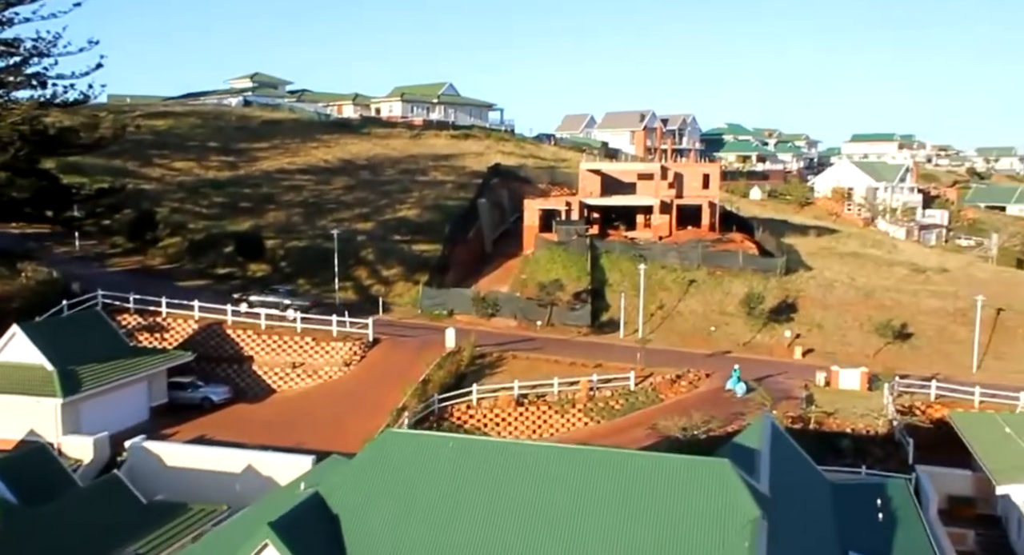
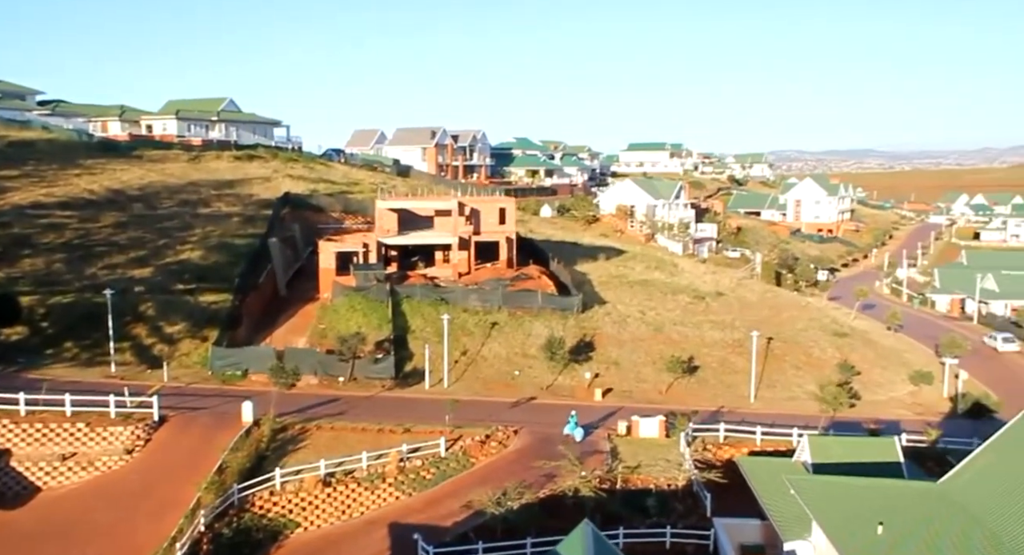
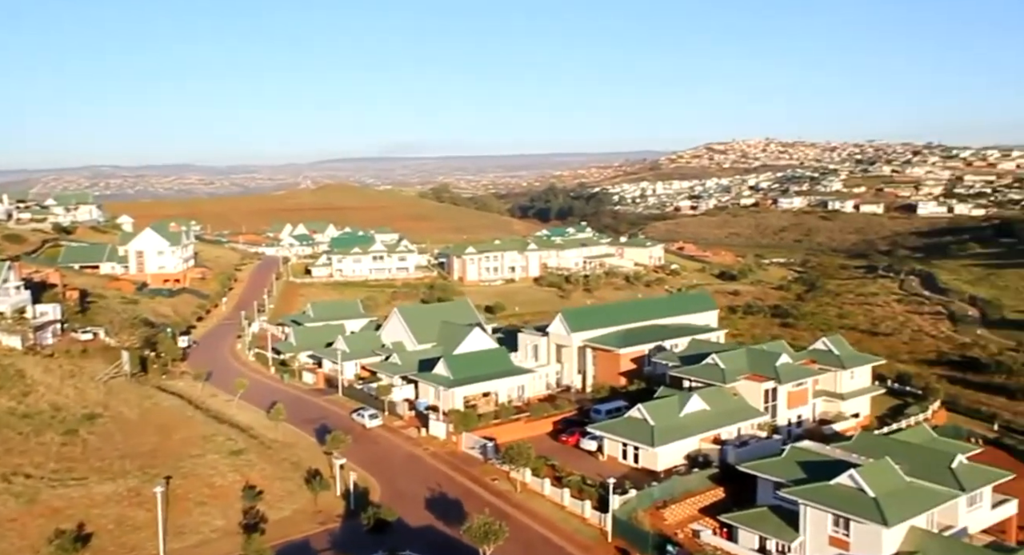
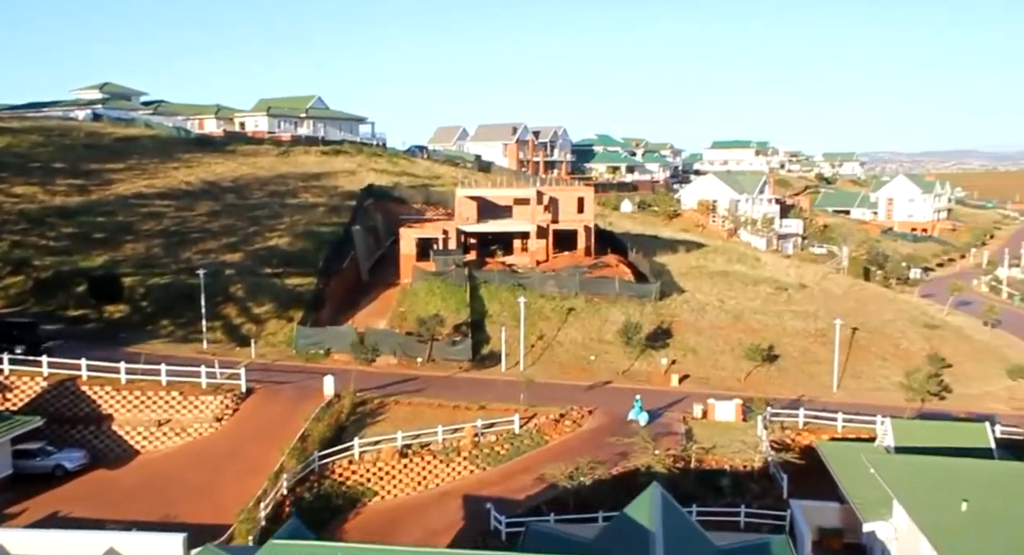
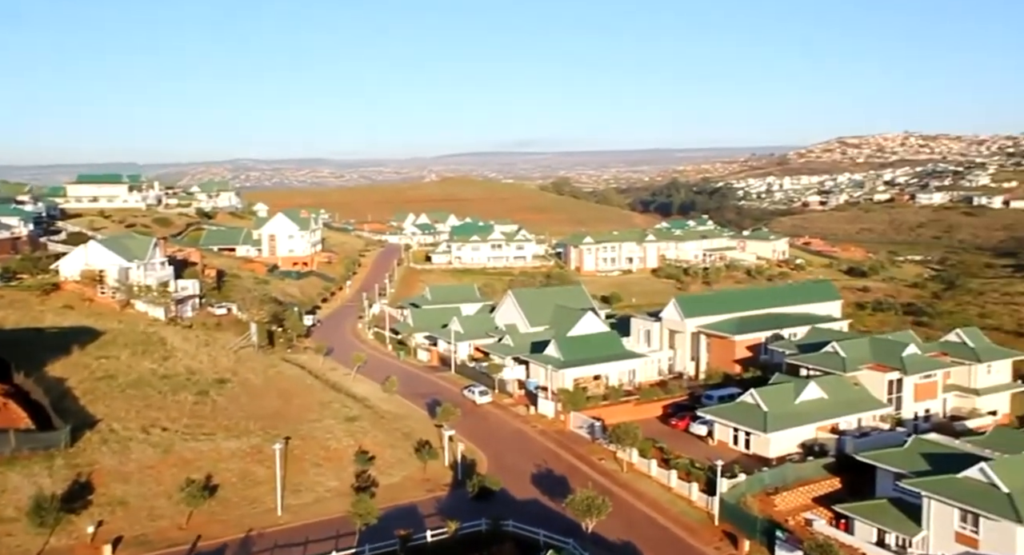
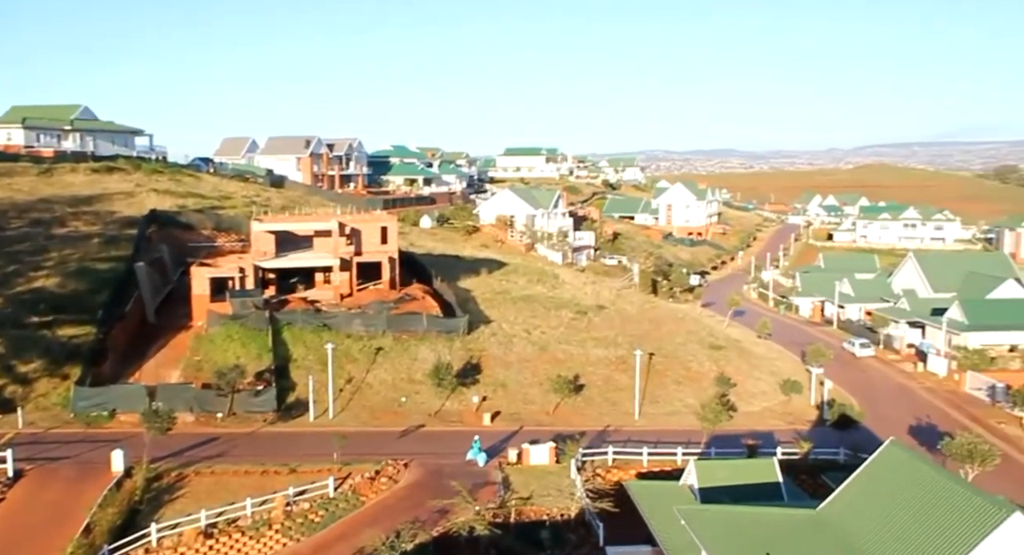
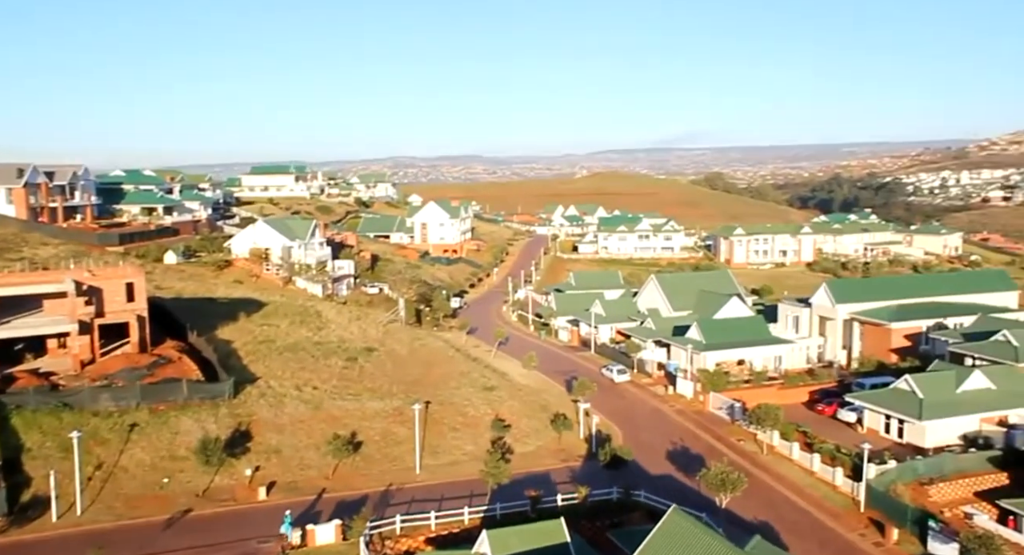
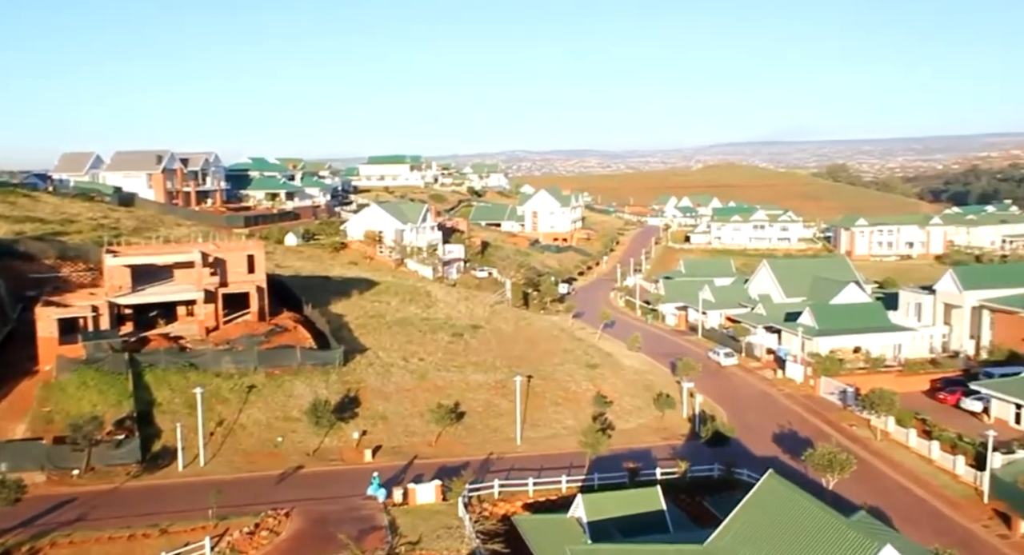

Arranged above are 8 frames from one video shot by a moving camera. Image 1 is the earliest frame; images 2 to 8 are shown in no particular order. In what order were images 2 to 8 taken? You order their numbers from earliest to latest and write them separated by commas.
4, 2, 6, 8, 7, 5, 3
